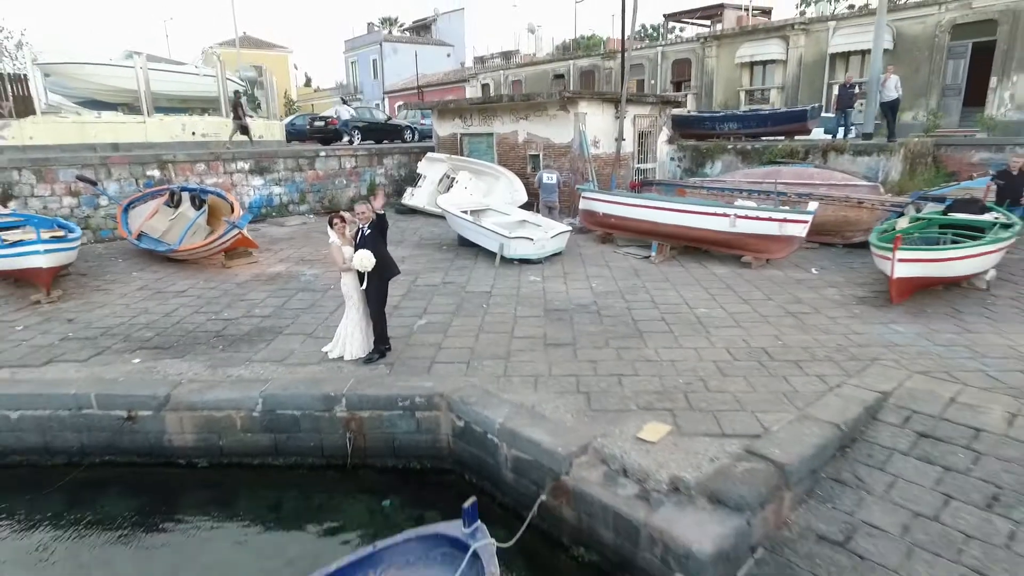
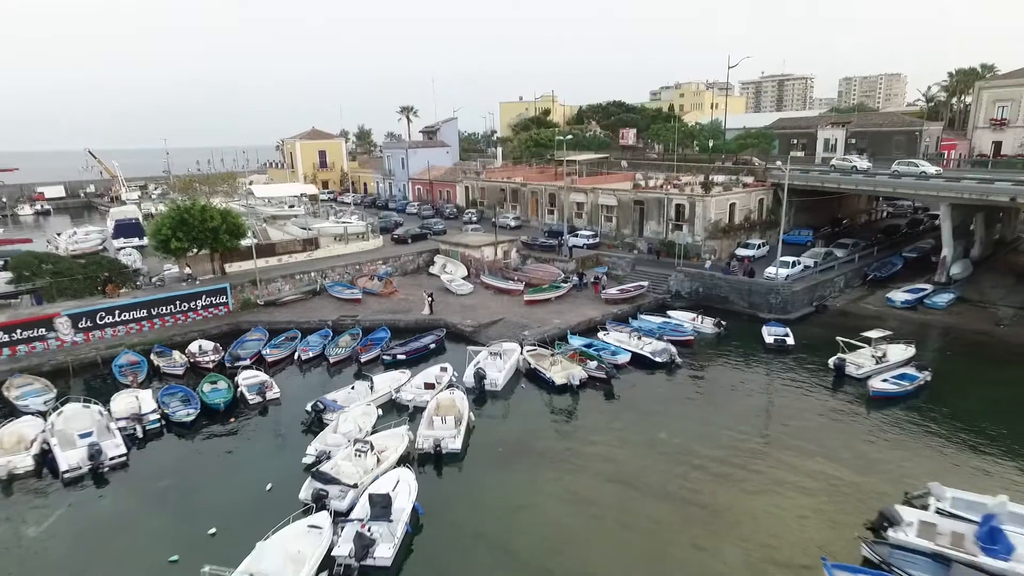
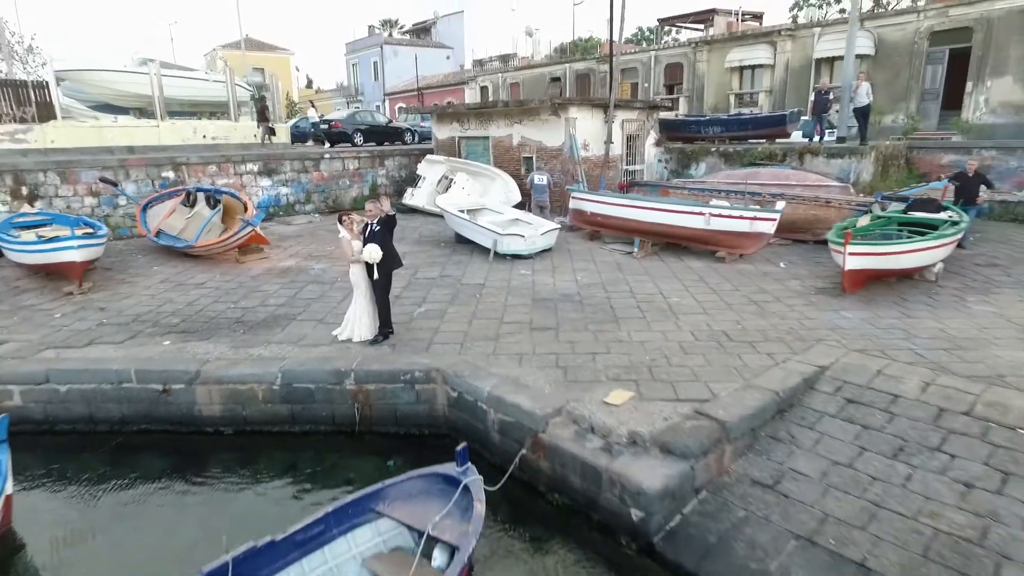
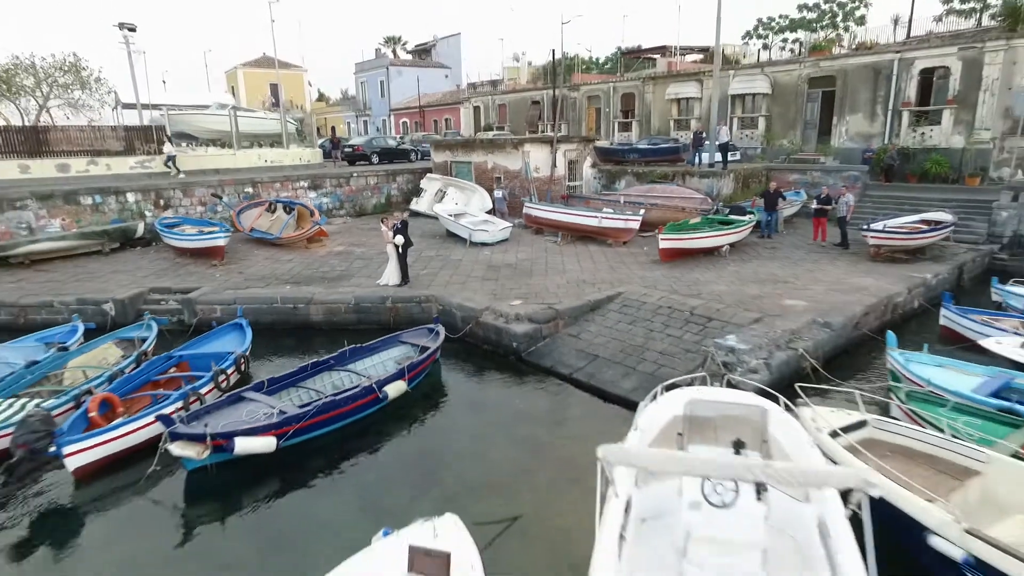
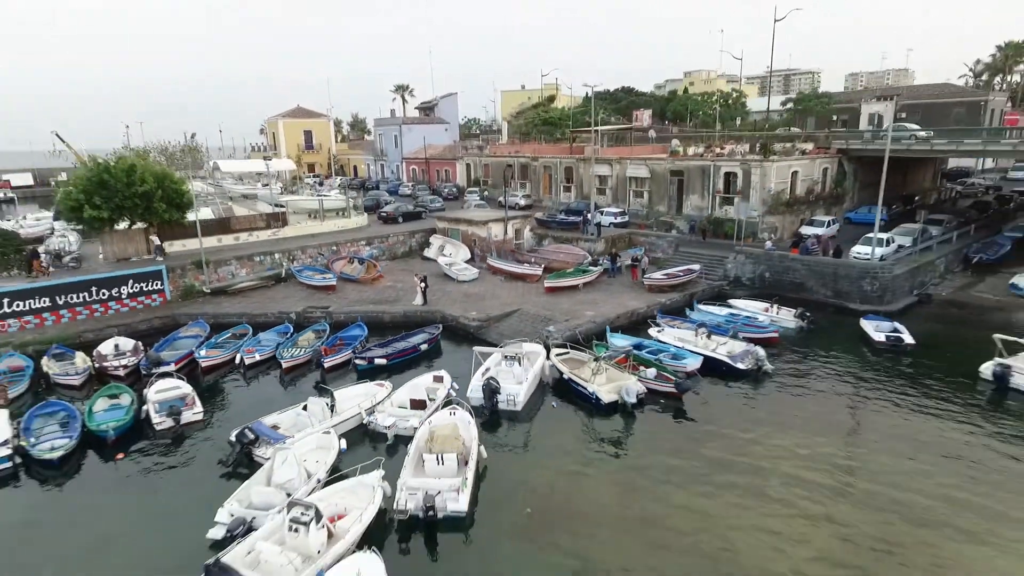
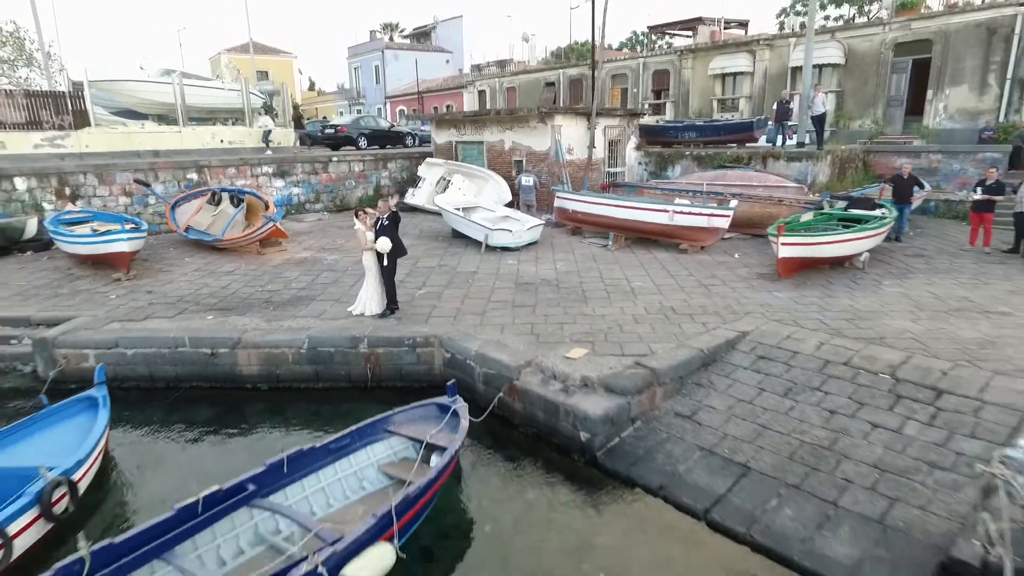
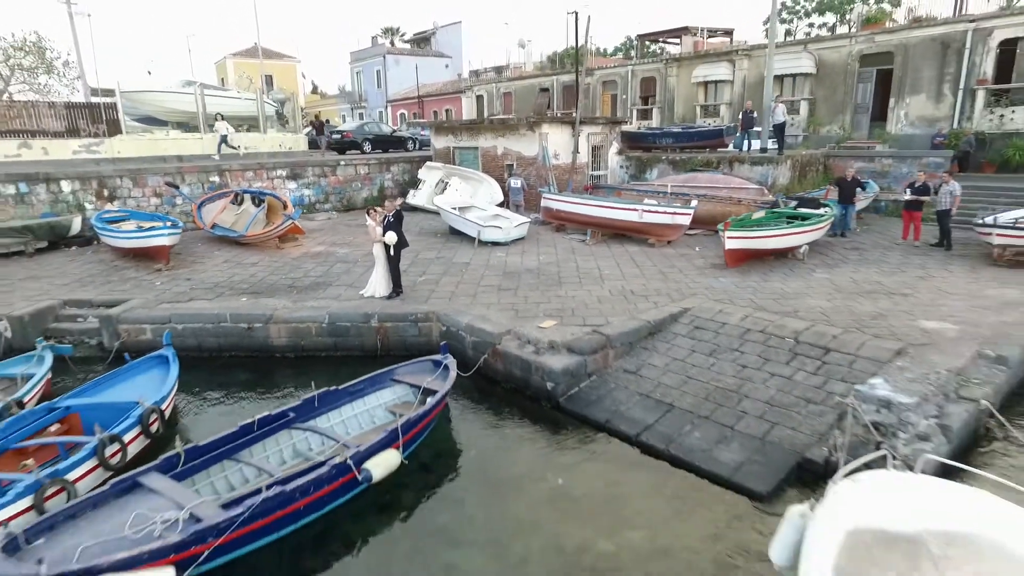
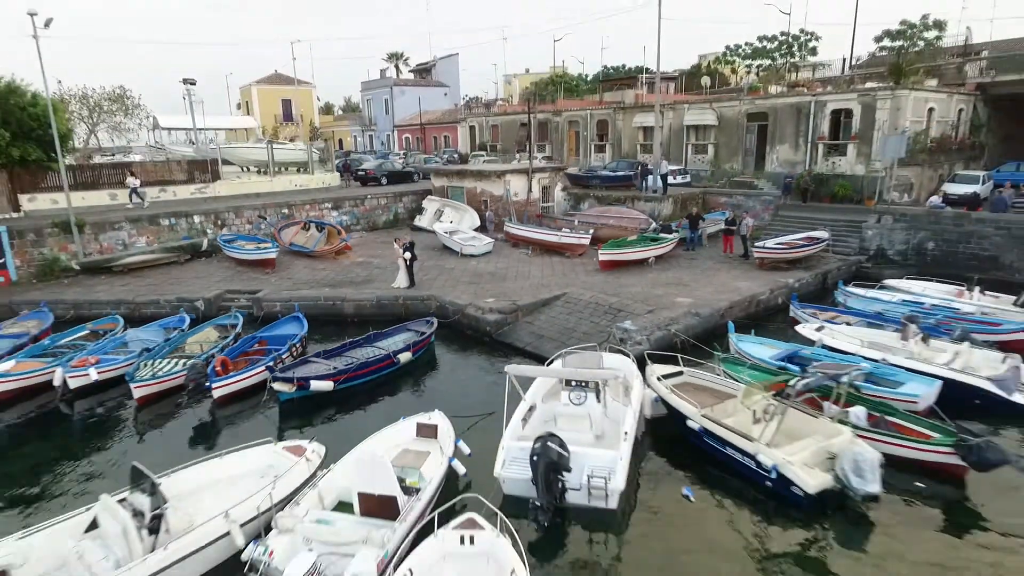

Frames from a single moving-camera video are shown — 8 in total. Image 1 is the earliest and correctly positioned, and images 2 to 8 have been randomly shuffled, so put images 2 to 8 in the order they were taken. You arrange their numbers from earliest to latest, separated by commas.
3, 6, 7, 4, 8, 5, 2
